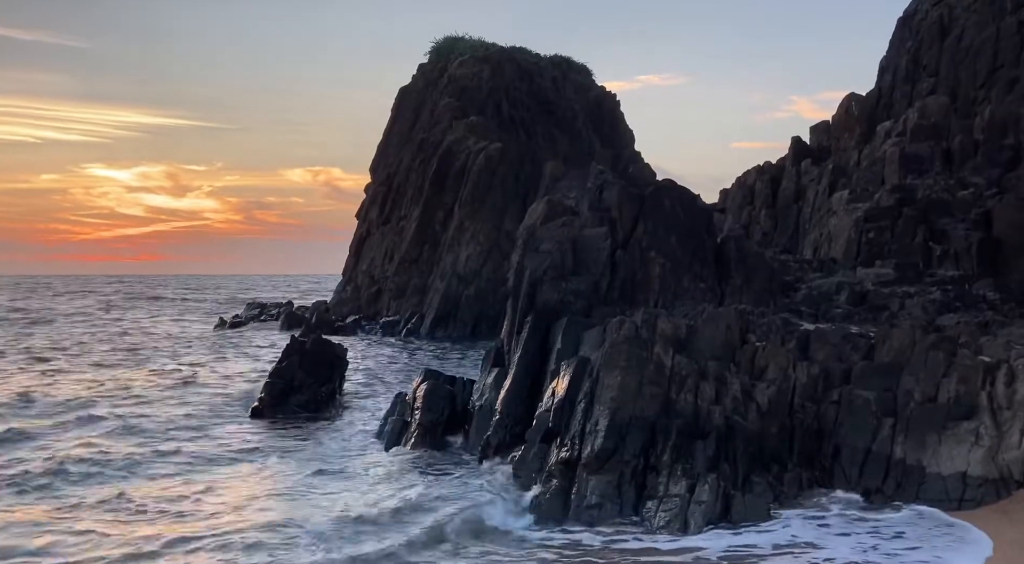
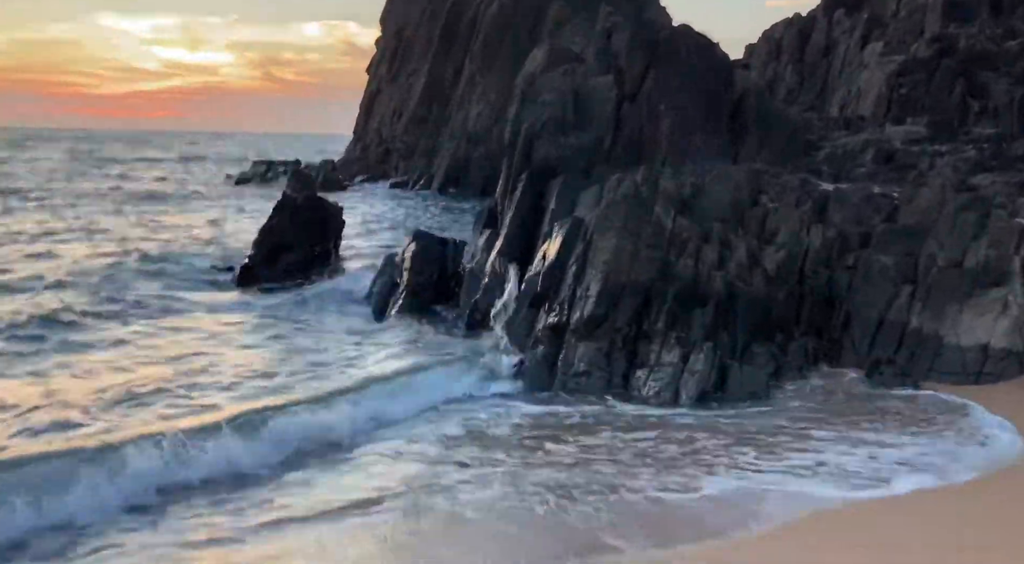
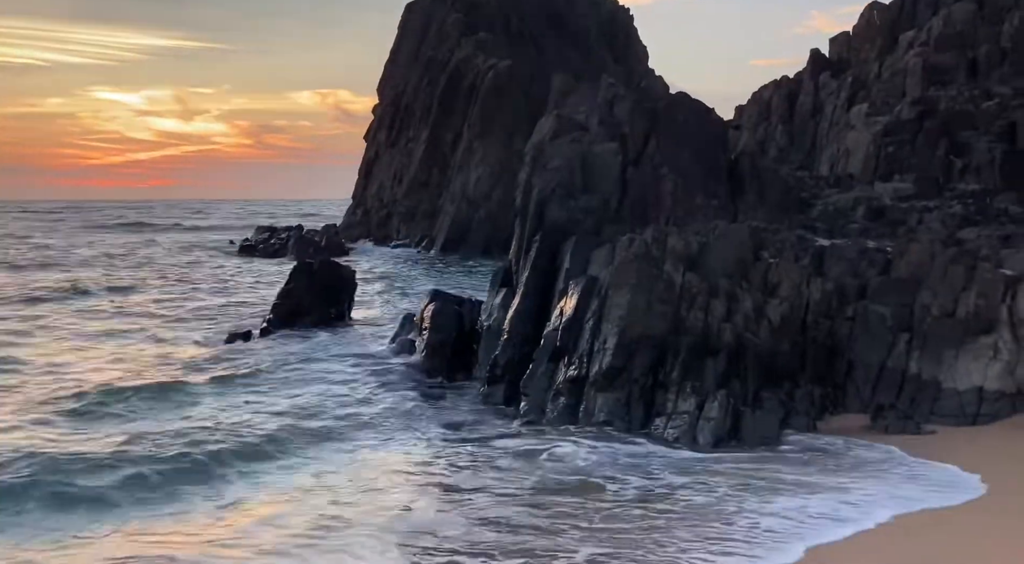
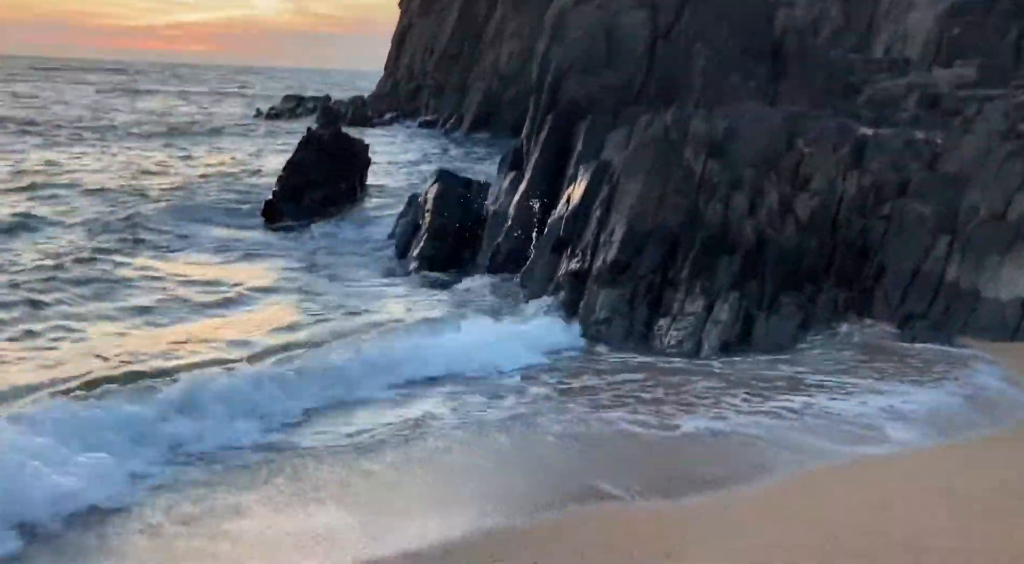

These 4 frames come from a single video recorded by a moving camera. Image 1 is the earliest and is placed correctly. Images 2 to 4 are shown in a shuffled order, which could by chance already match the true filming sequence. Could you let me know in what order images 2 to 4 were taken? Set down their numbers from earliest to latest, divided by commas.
3, 2, 4
